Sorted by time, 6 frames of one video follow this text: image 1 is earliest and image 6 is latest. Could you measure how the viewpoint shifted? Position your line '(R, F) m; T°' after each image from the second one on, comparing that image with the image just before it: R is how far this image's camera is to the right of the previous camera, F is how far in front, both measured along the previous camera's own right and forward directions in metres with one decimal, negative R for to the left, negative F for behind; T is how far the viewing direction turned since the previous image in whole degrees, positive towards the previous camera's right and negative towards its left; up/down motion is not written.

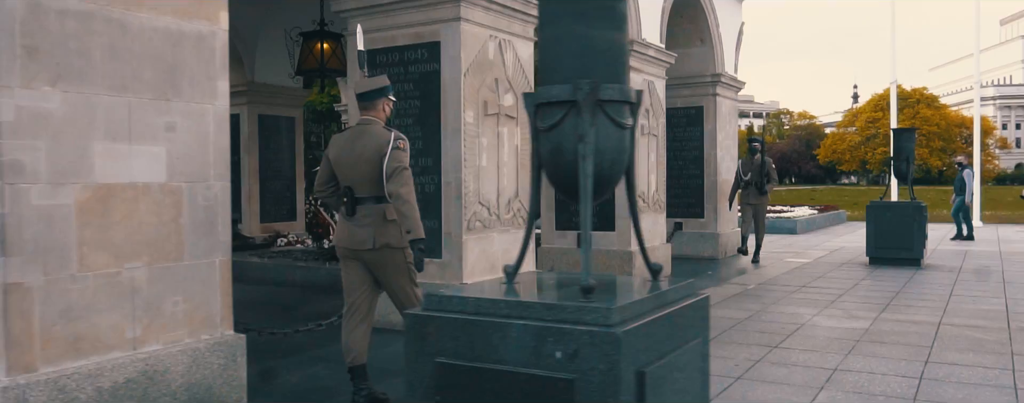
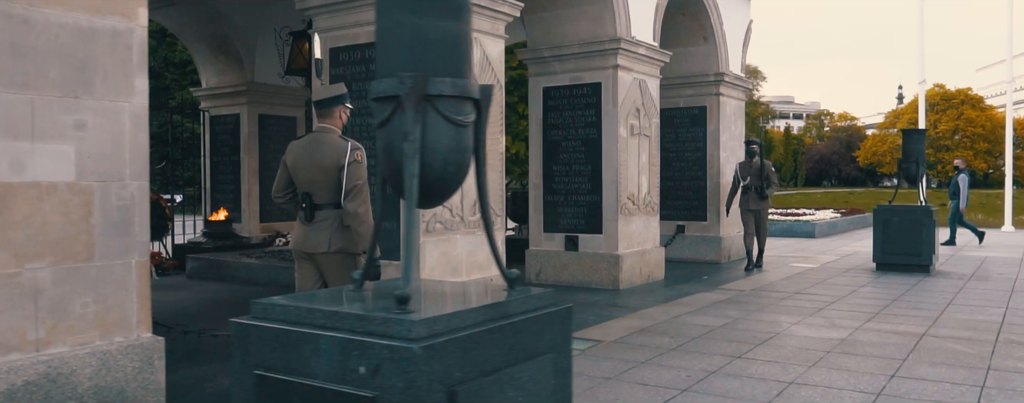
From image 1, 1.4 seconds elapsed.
(+0.7, +0.2) m; -3°
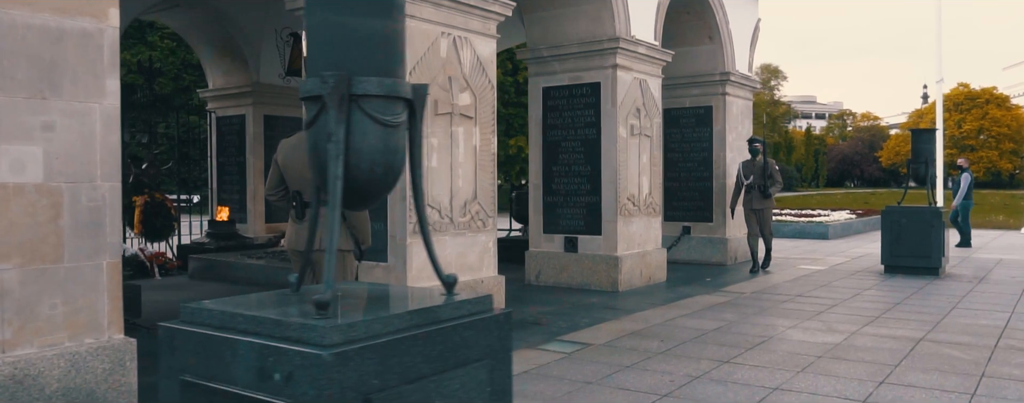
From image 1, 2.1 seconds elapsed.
(+0.3, +0.1) m; -2°
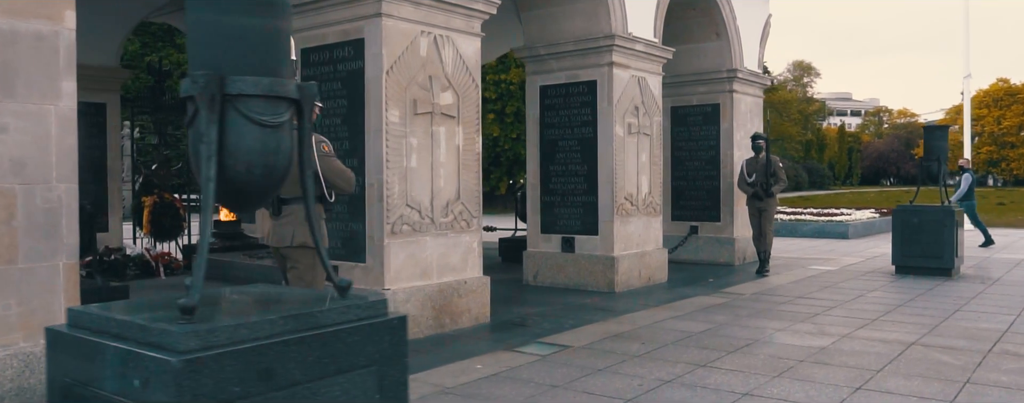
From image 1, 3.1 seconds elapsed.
(+0.5, +0.1) m; -2°
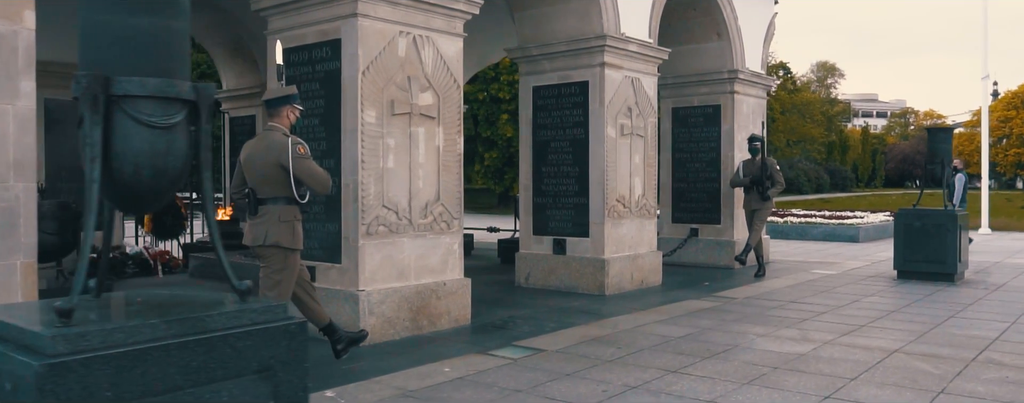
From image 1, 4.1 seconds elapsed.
(+0.4, +0.1) m; -2°
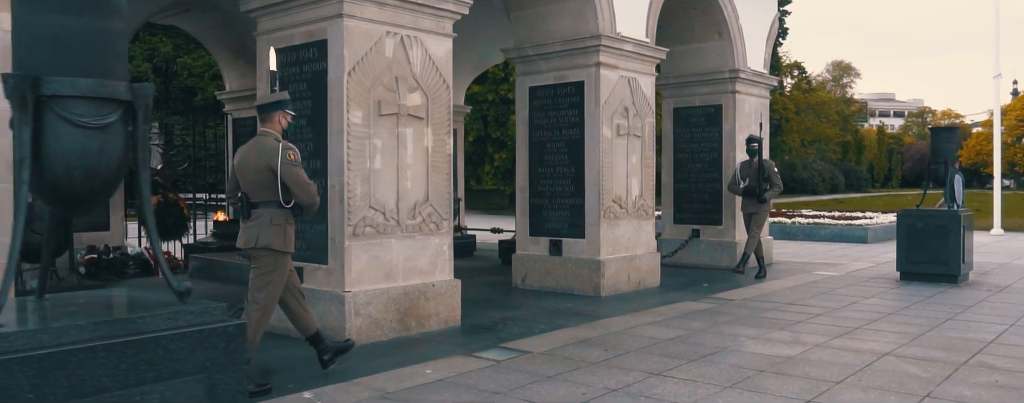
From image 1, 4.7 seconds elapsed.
(+0.3, 0.0) m; -1°
